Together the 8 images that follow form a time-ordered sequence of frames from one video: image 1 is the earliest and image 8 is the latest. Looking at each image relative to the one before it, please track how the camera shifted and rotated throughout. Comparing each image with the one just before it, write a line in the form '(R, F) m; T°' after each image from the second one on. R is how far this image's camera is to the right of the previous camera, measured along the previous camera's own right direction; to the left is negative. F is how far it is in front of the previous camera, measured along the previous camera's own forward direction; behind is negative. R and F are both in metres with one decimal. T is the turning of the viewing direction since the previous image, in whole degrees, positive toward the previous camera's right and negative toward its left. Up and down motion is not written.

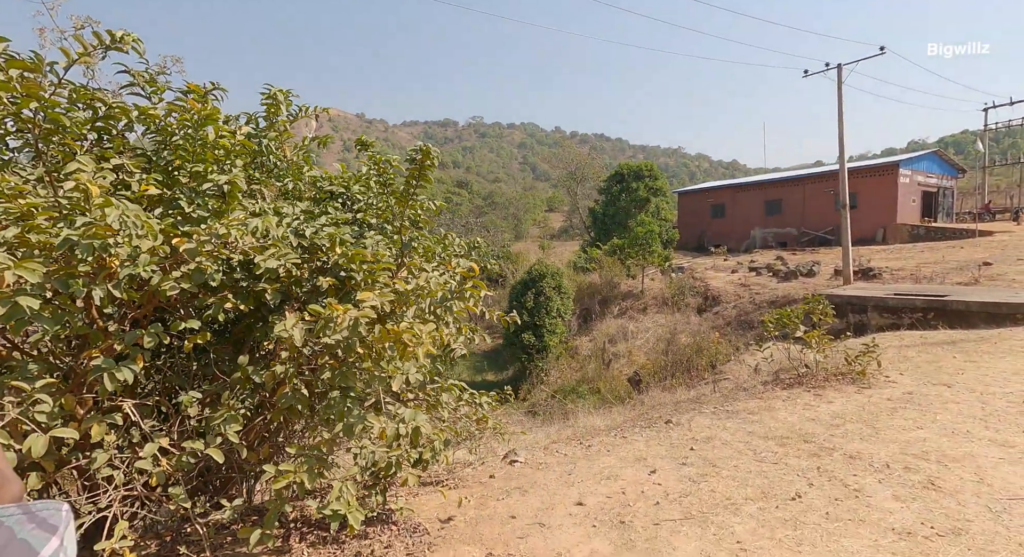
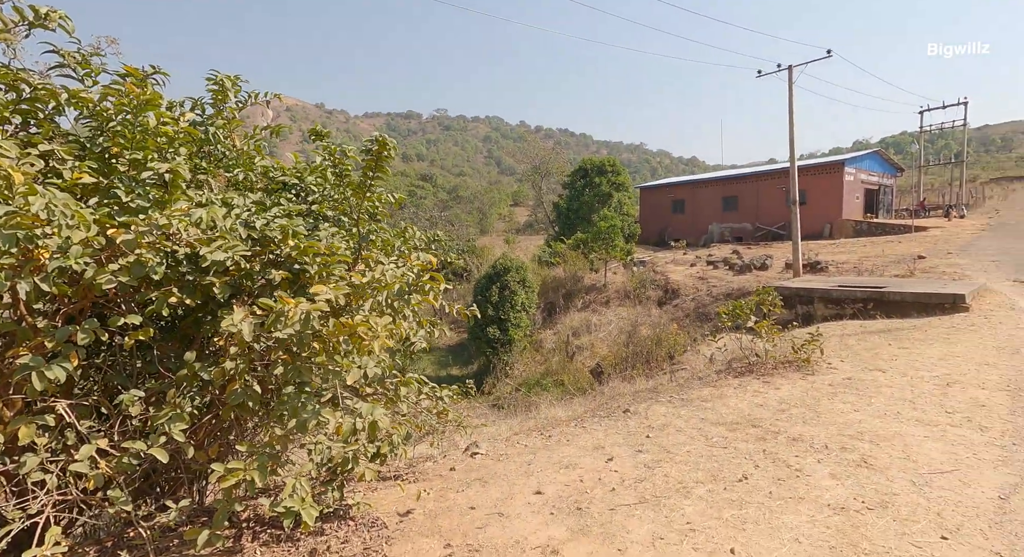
(0.0, 0.0) m; +4°
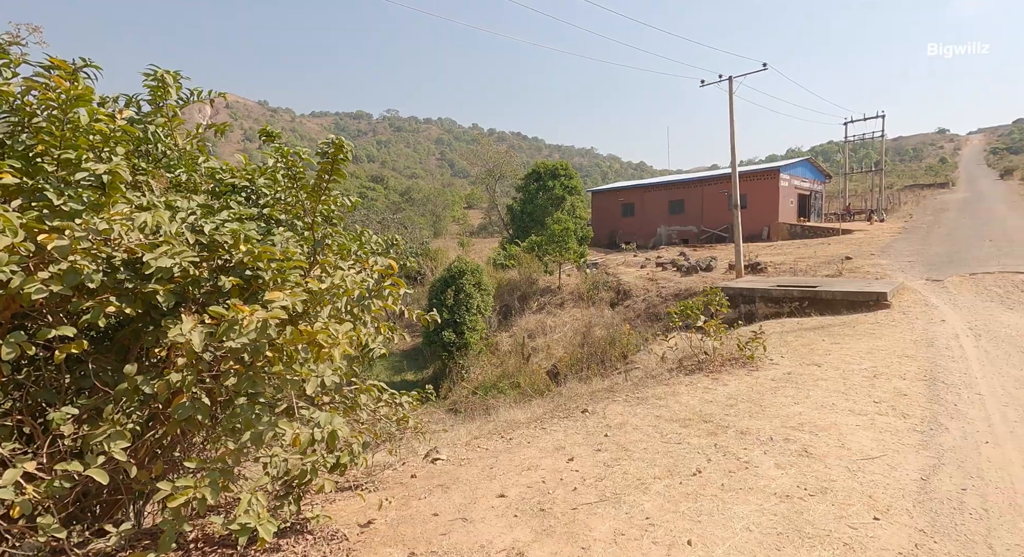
(0.0, 0.0) m; +5°
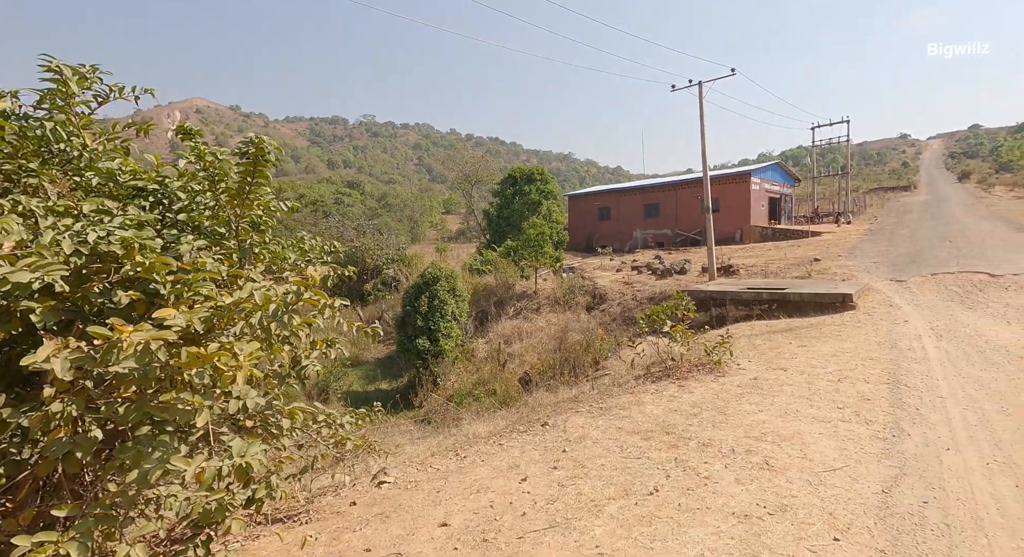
(+0.1, +0.1) m; +2°
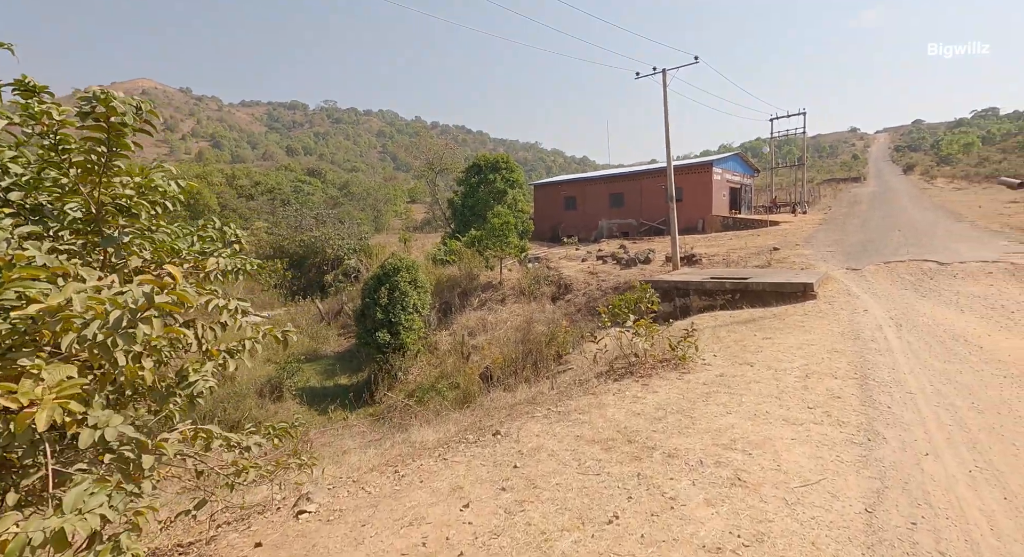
(+0.1, +0.3) m; +3°
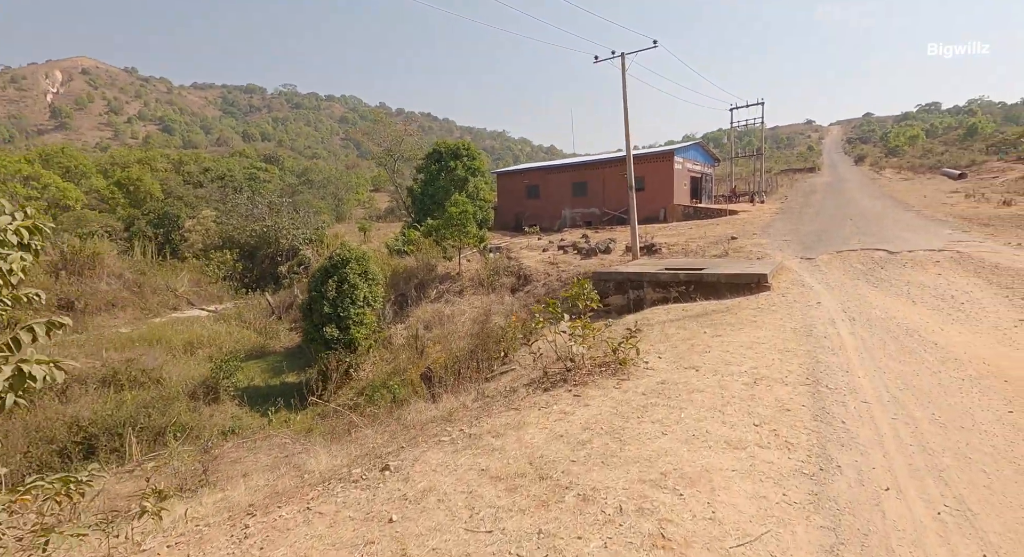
(+0.3, +0.4) m; +3°
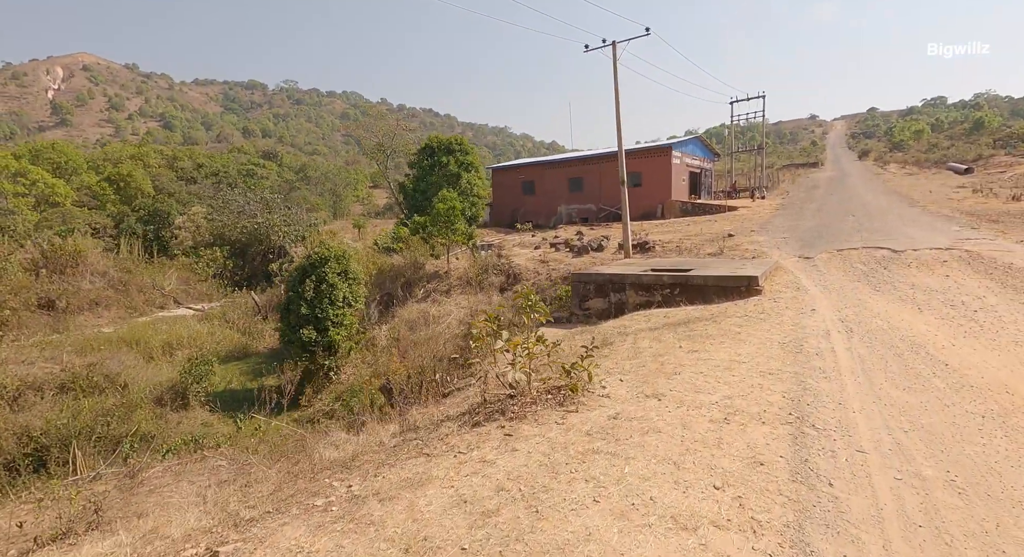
(+0.3, +0.5) m; 0°
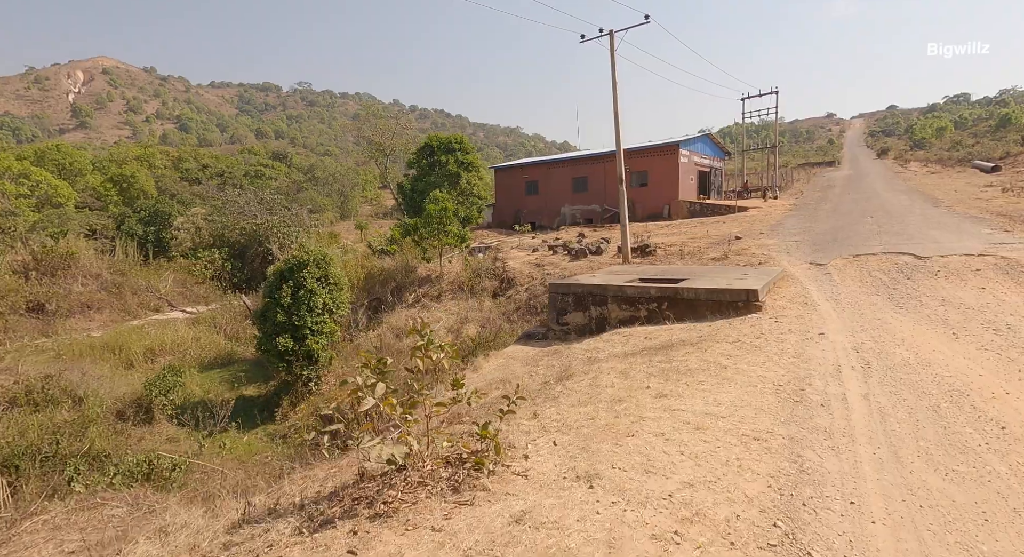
(+0.5, +0.8) m; -1°
